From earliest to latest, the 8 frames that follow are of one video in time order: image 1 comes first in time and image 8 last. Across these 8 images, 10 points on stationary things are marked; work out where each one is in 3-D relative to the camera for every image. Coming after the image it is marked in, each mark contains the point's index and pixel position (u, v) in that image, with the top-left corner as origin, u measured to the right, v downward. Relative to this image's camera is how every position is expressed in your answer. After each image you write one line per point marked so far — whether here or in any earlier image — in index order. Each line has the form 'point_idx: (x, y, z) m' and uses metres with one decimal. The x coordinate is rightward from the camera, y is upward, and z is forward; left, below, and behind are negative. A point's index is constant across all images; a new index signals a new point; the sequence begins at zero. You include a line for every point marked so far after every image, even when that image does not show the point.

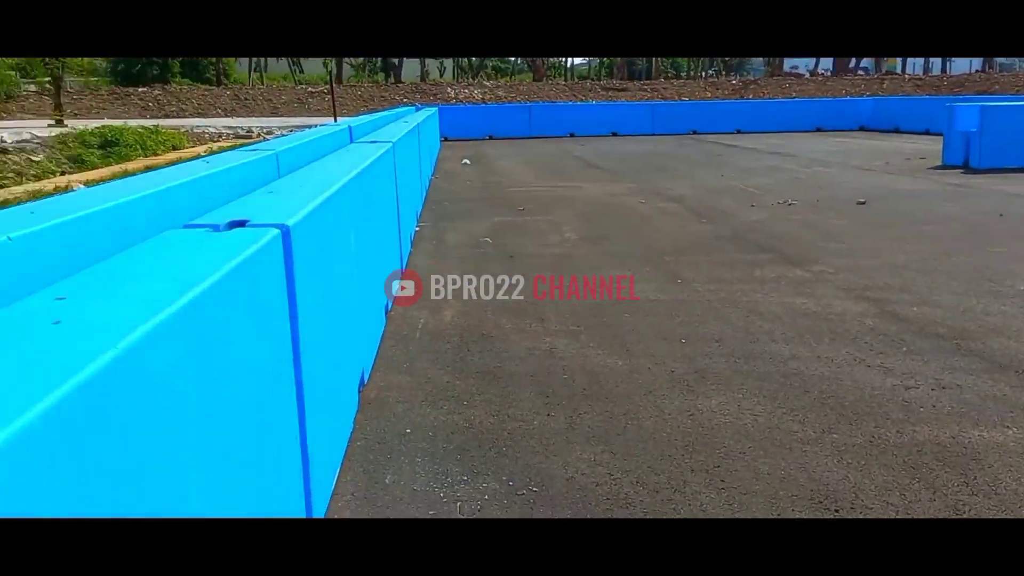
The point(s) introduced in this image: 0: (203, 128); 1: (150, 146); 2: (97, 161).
0: (-6.5, +3.3, +19.4) m
1: (-5.8, +2.2, +14.8) m
2: (-5.7, +1.7, +12.8) m
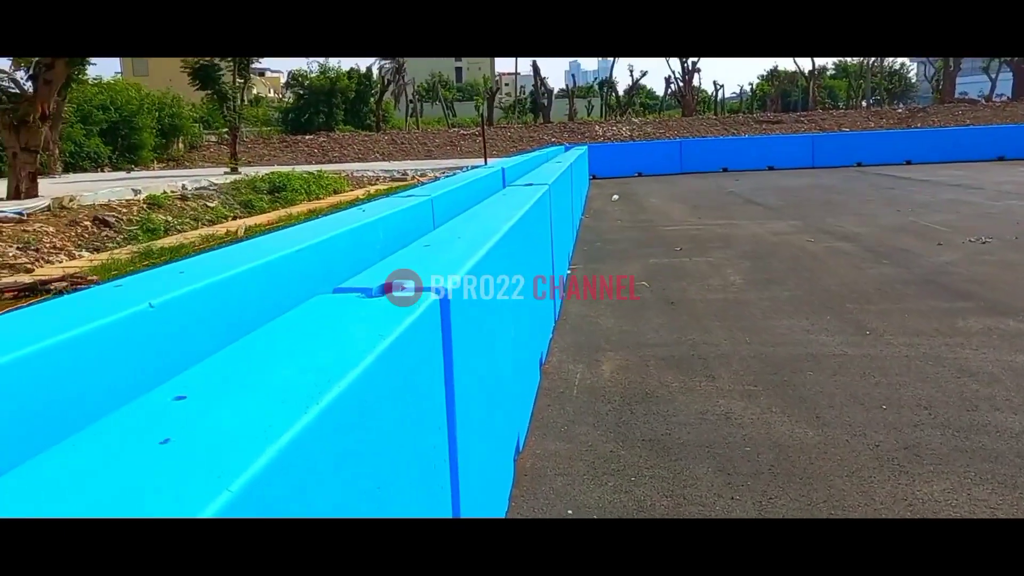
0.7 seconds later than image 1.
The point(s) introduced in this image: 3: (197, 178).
0: (-3.3, +2.5, +20.1) m
1: (-3.3, +1.6, +15.4) m
2: (-3.6, +1.2, +13.4) m
3: (-5.3, +1.8, +15.3) m
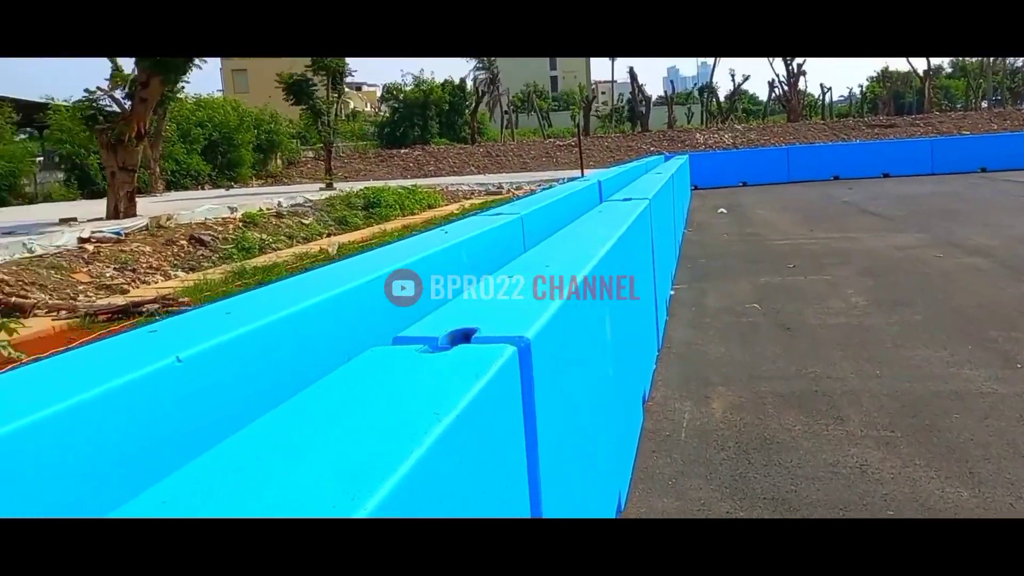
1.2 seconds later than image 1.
0: (-1.2, +2.3, +20.1) m
1: (-1.7, +1.4, +15.5) m
2: (-2.2, +1.0, +13.5) m
3: (-3.6, +1.6, +15.6) m
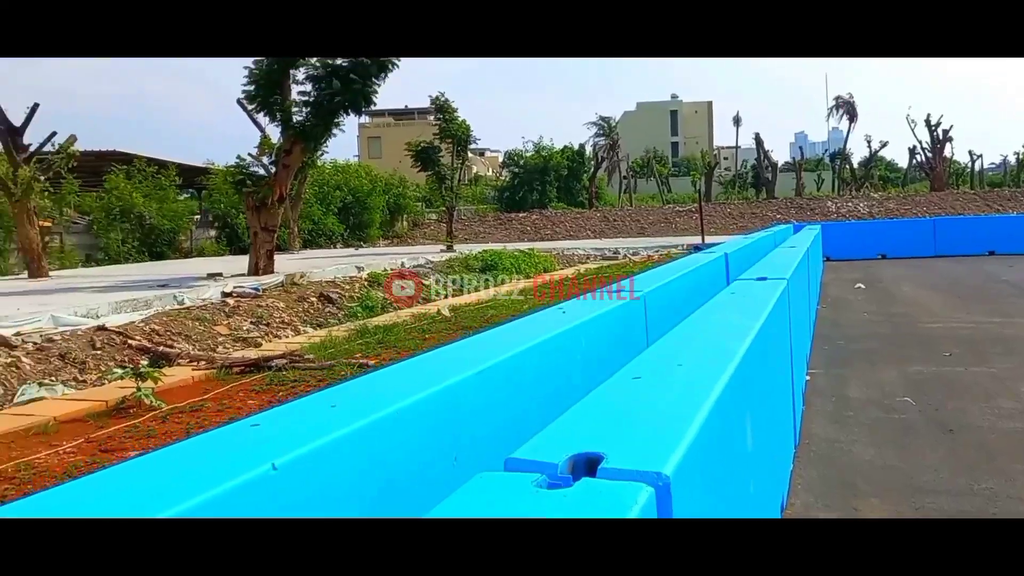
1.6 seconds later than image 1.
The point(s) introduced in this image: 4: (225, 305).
0: (+1.4, +0.9, +20.0) m
1: (+0.2, +0.3, +15.4) m
2: (-0.5, +0.1, +13.5) m
3: (-1.7, +0.6, +15.8) m
4: (-2.9, -0.2, +9.2) m
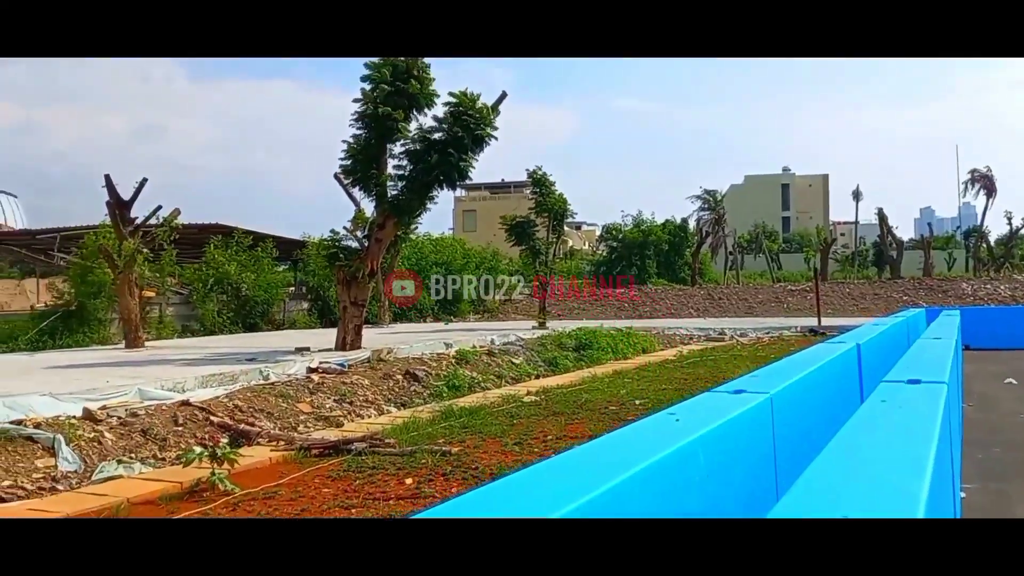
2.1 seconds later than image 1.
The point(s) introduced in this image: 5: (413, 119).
0: (+3.4, -0.8, +19.2) m
1: (+1.8, -1.0, +14.7) m
2: (+0.8, -1.1, +12.9) m
3: (-0.1, -0.7, +15.4) m
4: (-2.0, -0.9, +8.9) m
5: (-1.2, +2.0, +10.7) m
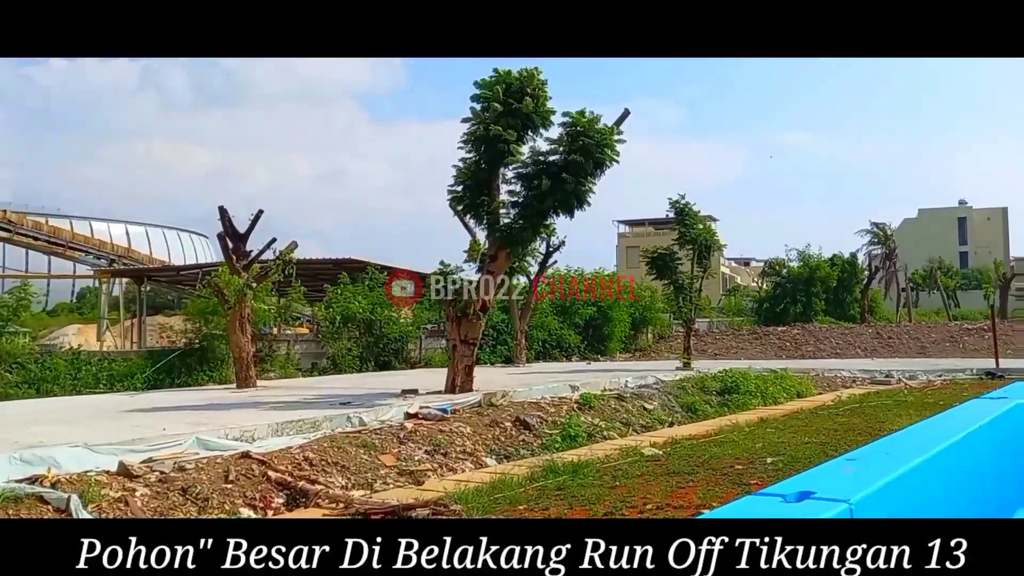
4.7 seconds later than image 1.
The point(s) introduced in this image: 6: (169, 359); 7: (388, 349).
0: (+6.2, -1.5, +17.0) m
1: (+3.8, -1.5, +12.9) m
2: (+2.5, -1.5, +11.3) m
3: (+2.1, -1.3, +13.9) m
4: (-1.0, -1.2, +7.8) m
5: (+0.2, +1.6, +9.6) m
6: (-4.4, -0.9, +11.8) m
7: (-2.2, -1.1, +15.9) m
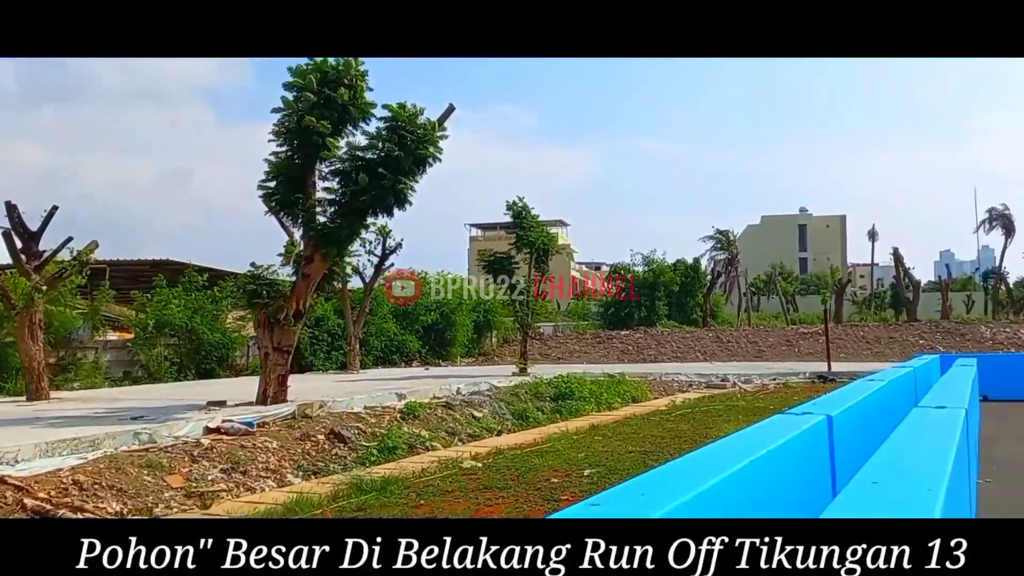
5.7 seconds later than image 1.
0: (+3.1, -1.6, +17.4) m
1: (+1.4, -1.6, +13.0) m
2: (+0.4, -1.6, +11.1) m
3: (-0.4, -1.4, +13.6) m
4: (-2.5, -1.2, +7.2) m
5: (-1.7, +1.5, +9.2) m
6: (-6.6, -0.9, +10.6) m
7: (-5.0, -1.1, +15.0) m
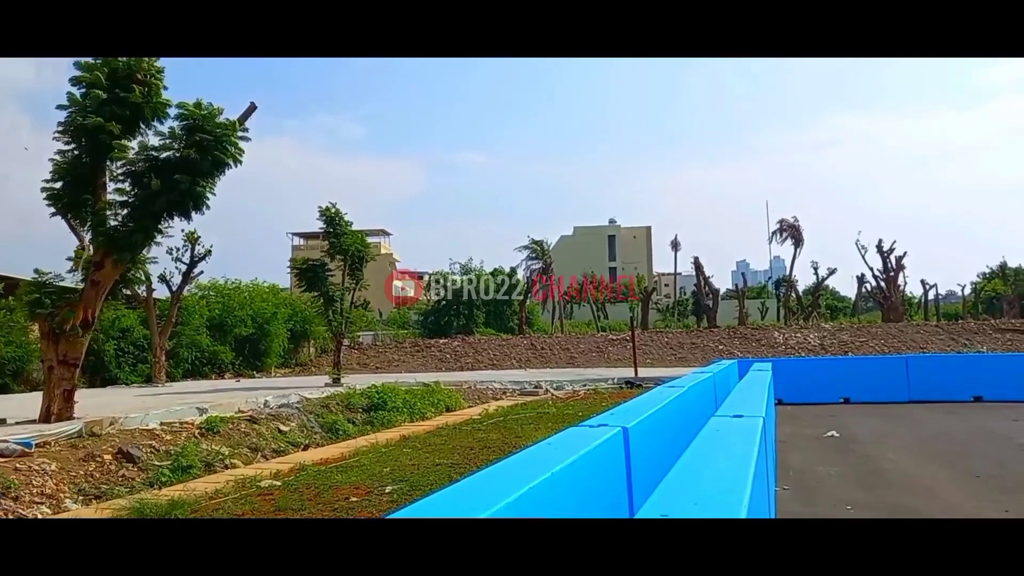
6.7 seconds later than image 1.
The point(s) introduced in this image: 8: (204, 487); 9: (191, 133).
0: (-0.4, -1.8, +17.6) m
1: (-1.3, -1.7, +12.9) m
2: (-1.9, -1.7, +11.0) m
3: (-3.2, -1.5, +13.3) m
4: (-4.0, -1.3, +6.5) m
5: (-3.5, +1.4, +8.7) m
6: (-8.6, -1.0, +9.1) m
7: (-7.9, -1.2, +13.7) m
8: (-2.4, -1.6, +7.2) m
9: (-3.0, +1.4, +8.6) m
